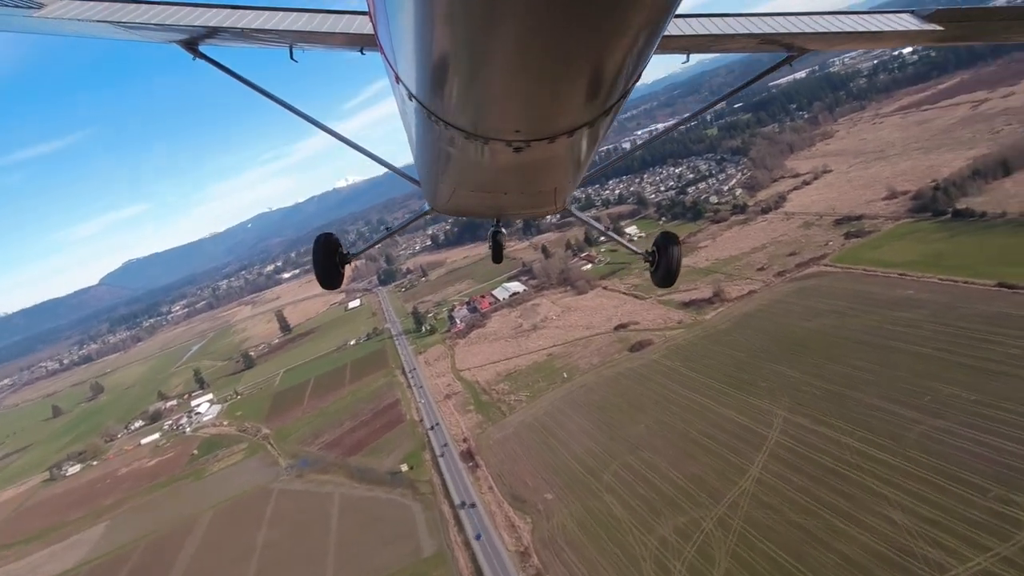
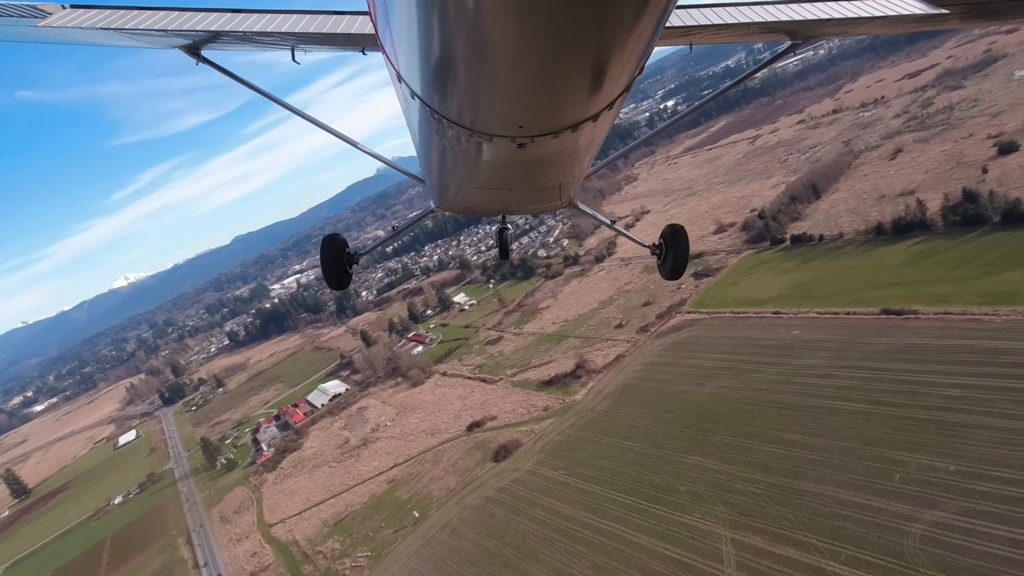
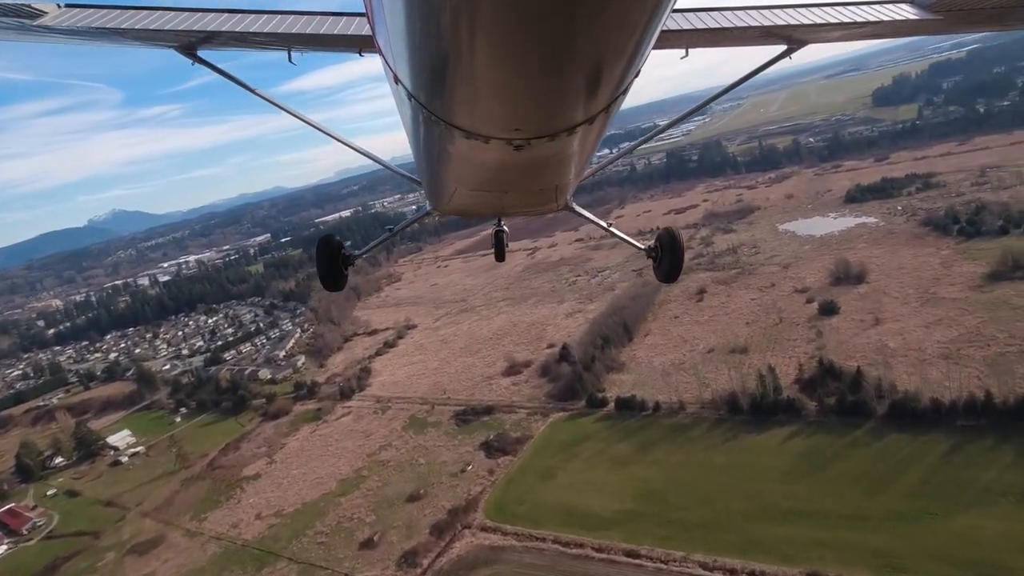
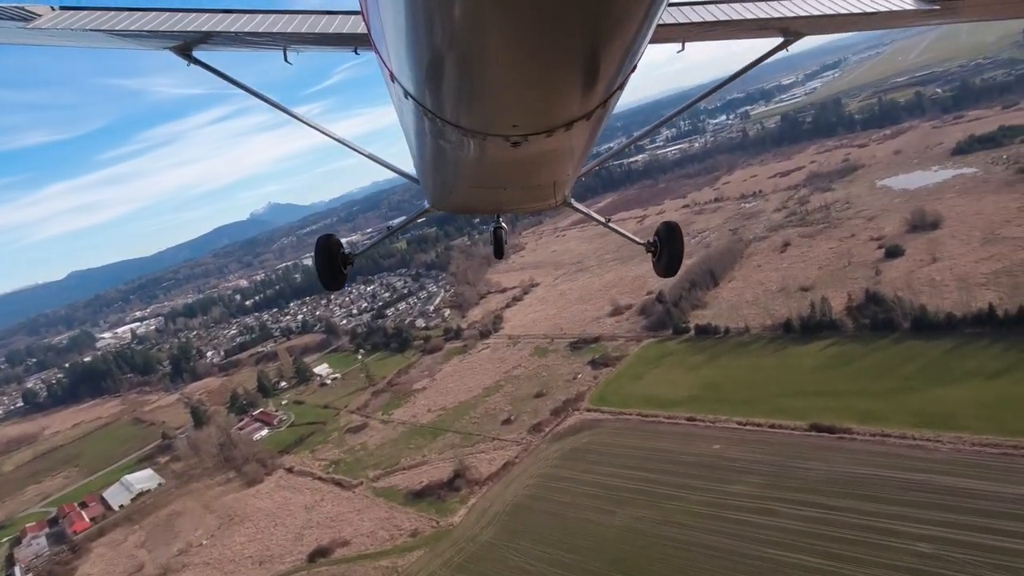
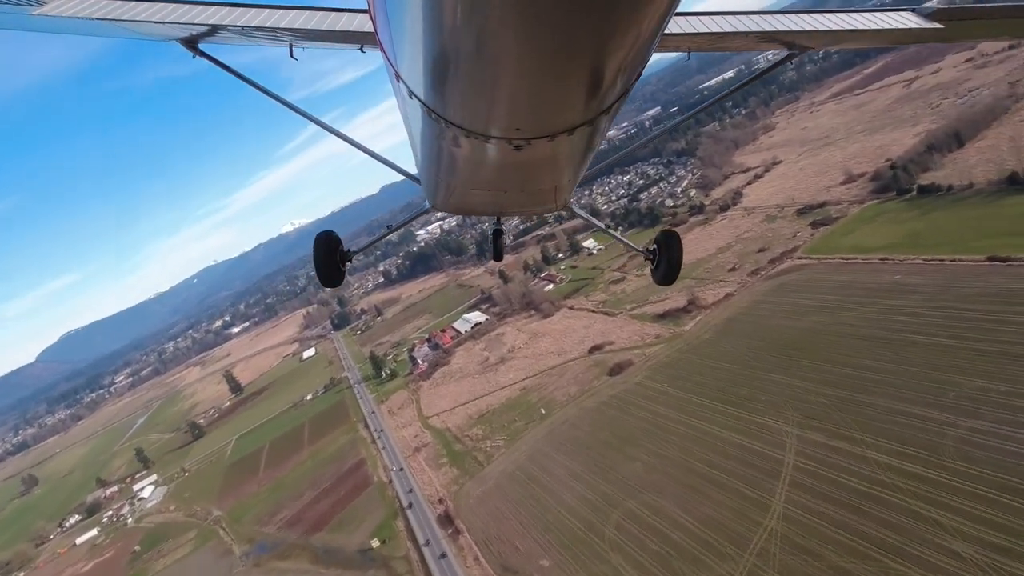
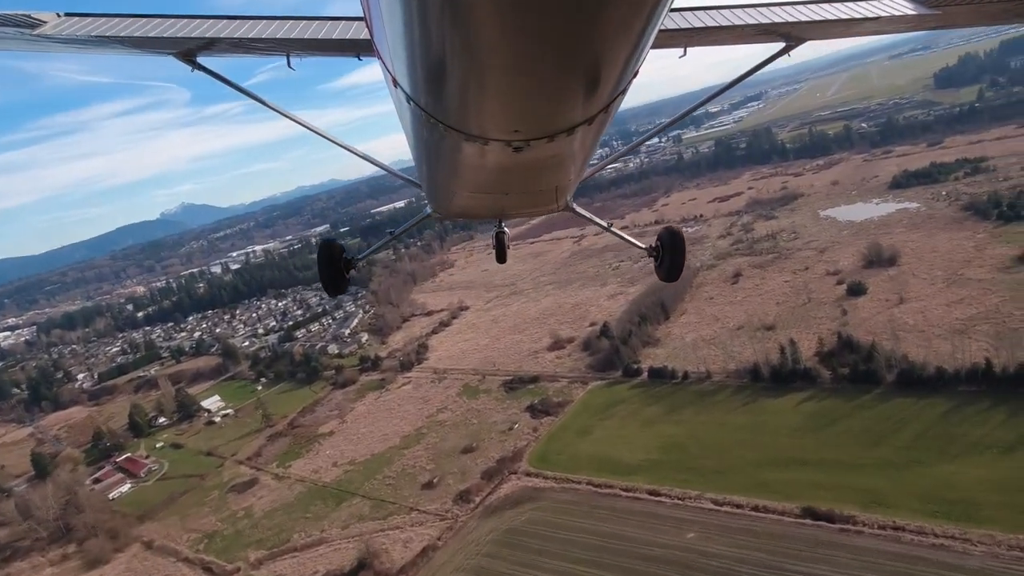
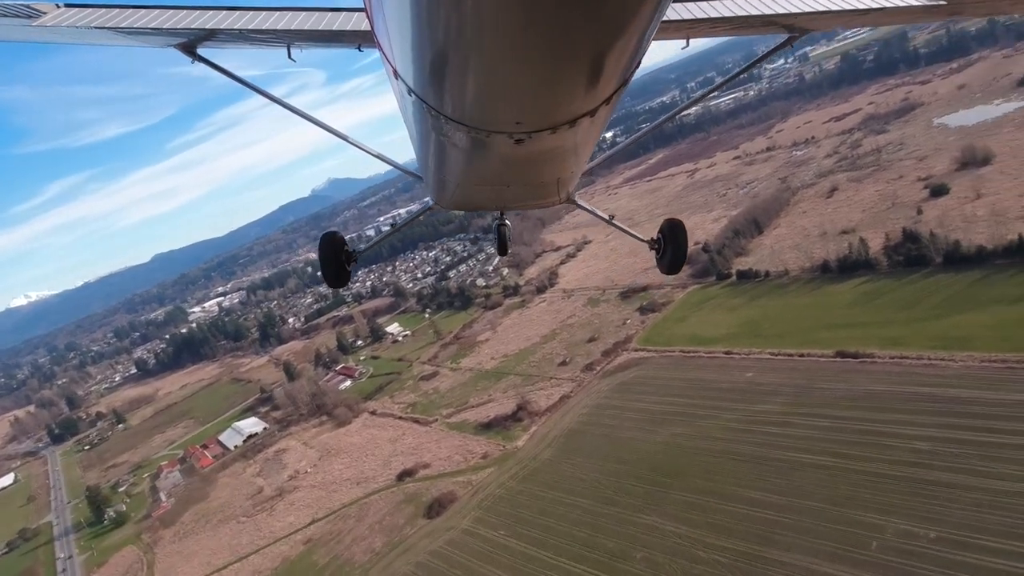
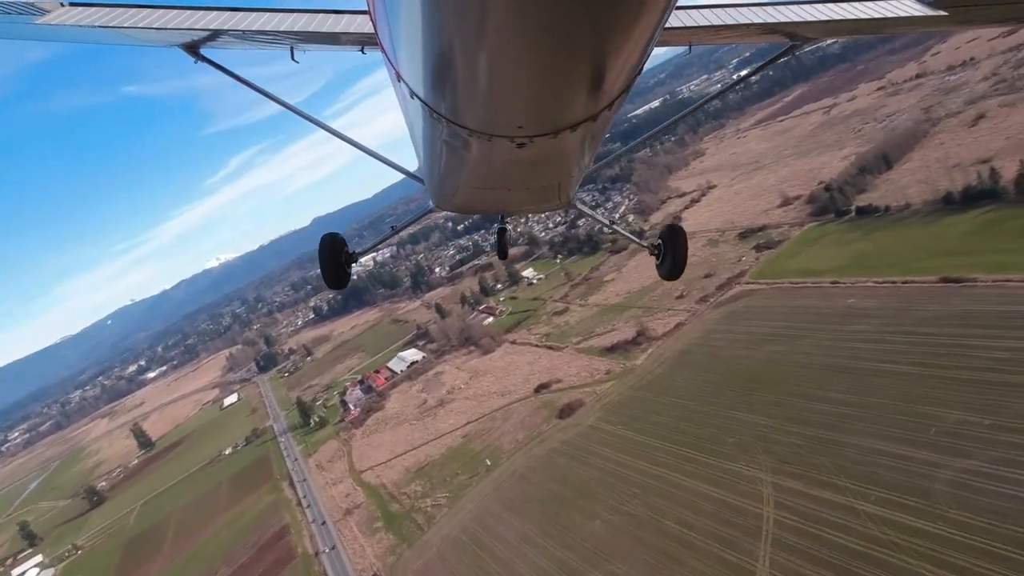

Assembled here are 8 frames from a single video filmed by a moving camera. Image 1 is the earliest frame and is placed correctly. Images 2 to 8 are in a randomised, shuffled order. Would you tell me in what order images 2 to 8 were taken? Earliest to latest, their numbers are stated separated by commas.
5, 8, 2, 7, 4, 6, 3
